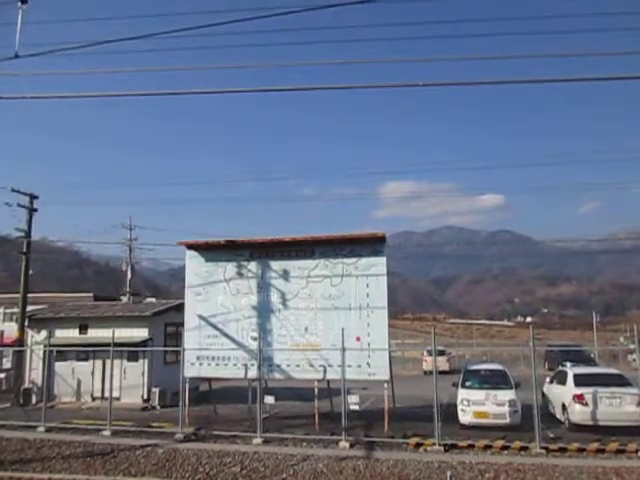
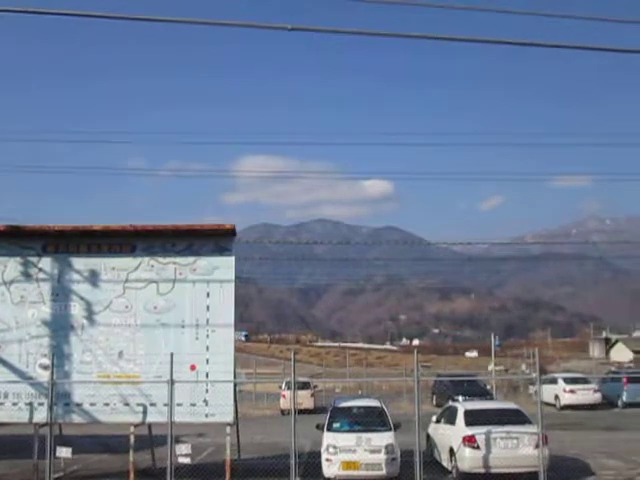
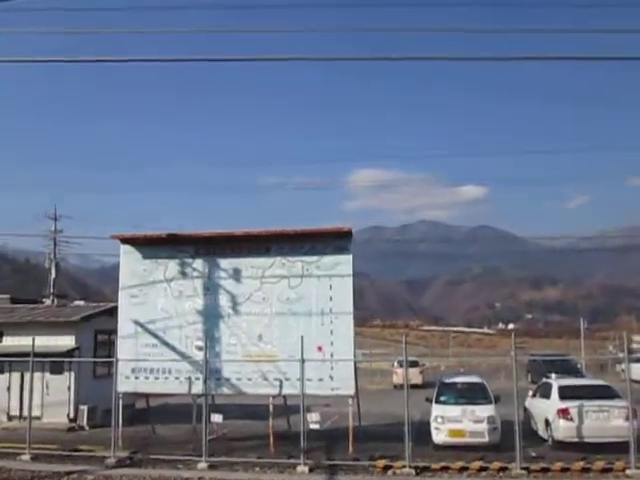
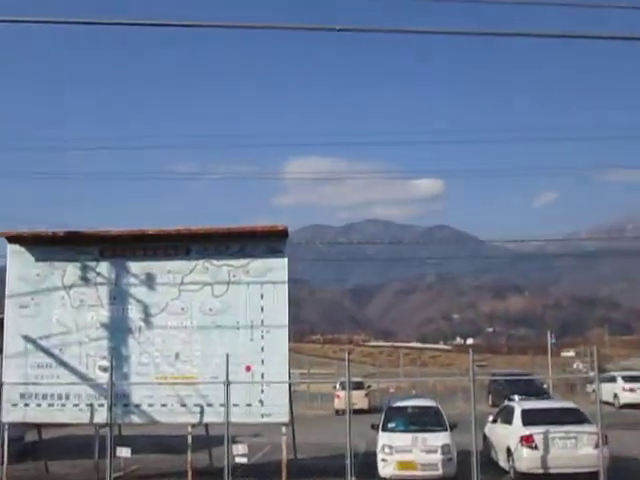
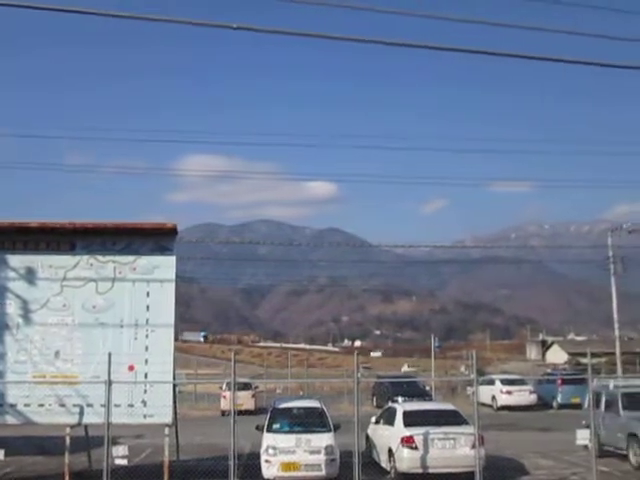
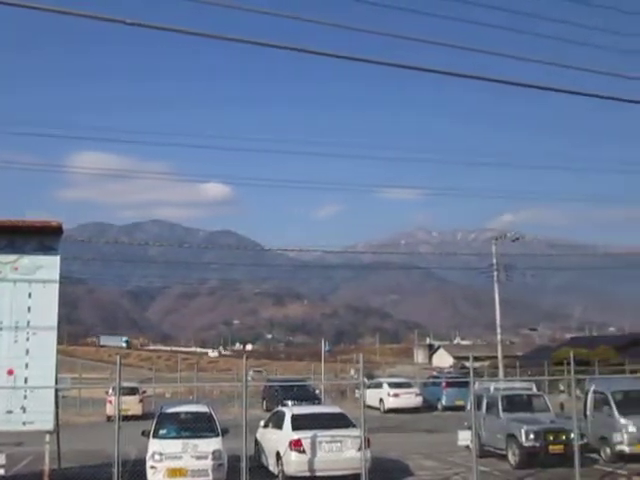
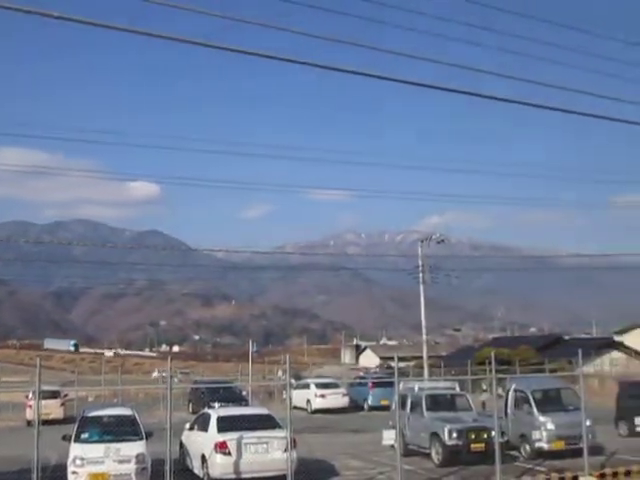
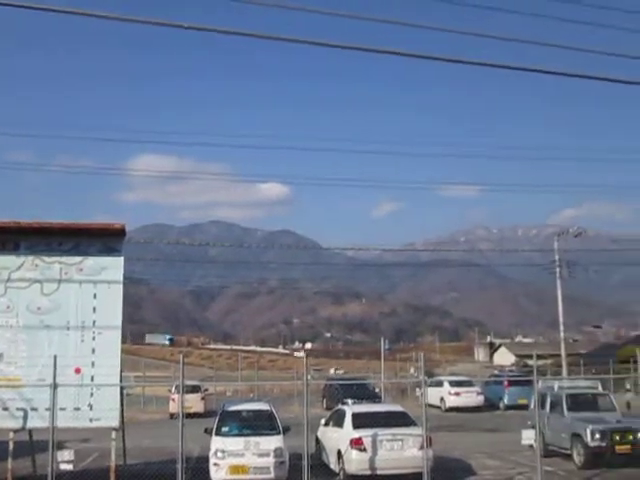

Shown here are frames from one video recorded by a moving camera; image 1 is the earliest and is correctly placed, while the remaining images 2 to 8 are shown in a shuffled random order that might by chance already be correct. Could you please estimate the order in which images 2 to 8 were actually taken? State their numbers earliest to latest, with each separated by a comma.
3, 4, 2, 5, 8, 6, 7
